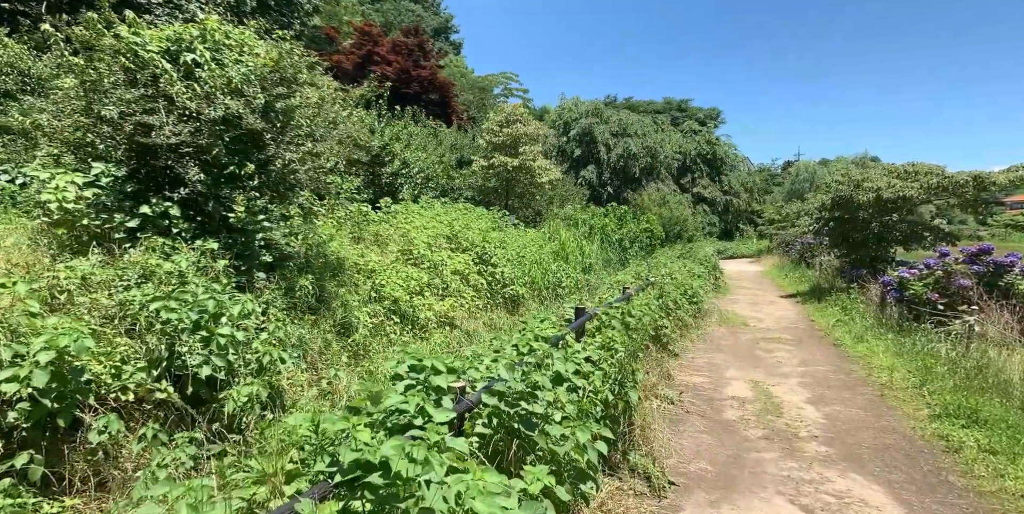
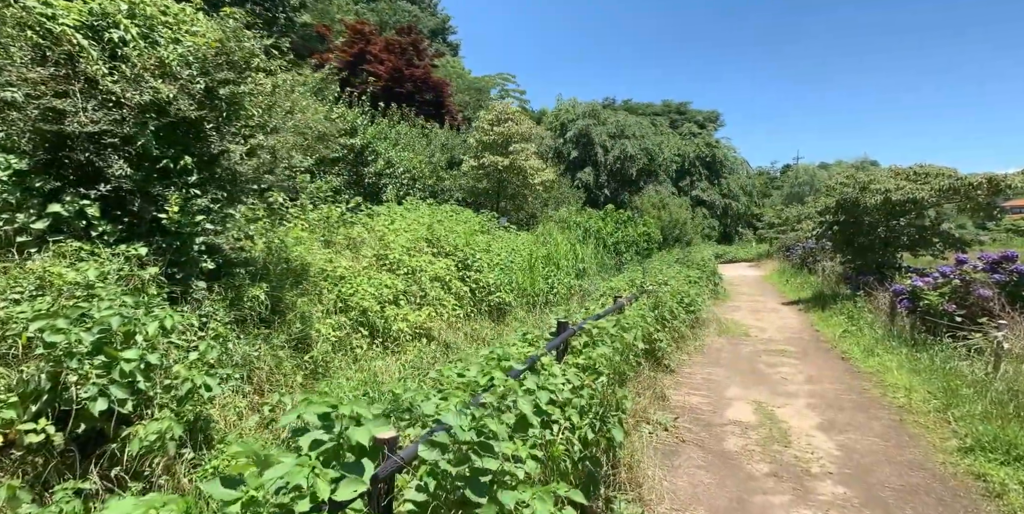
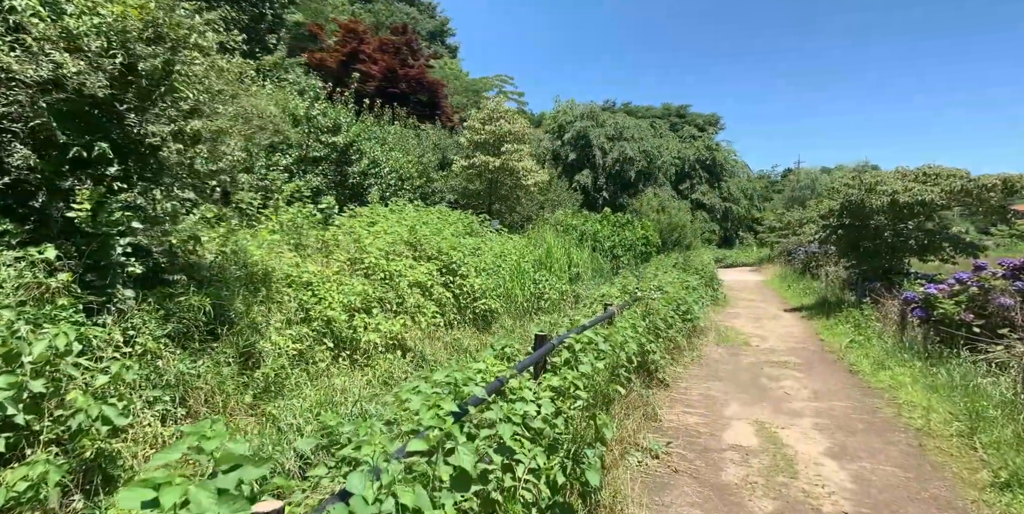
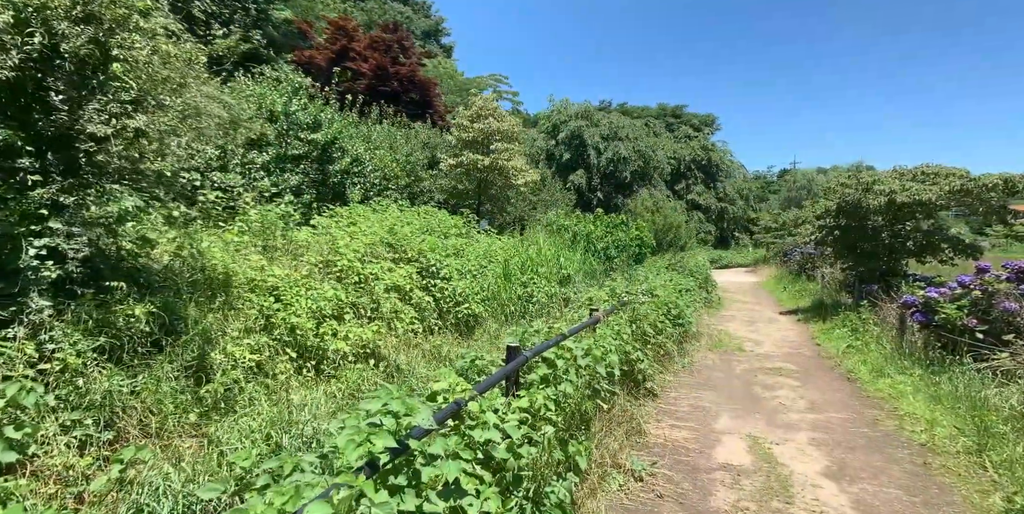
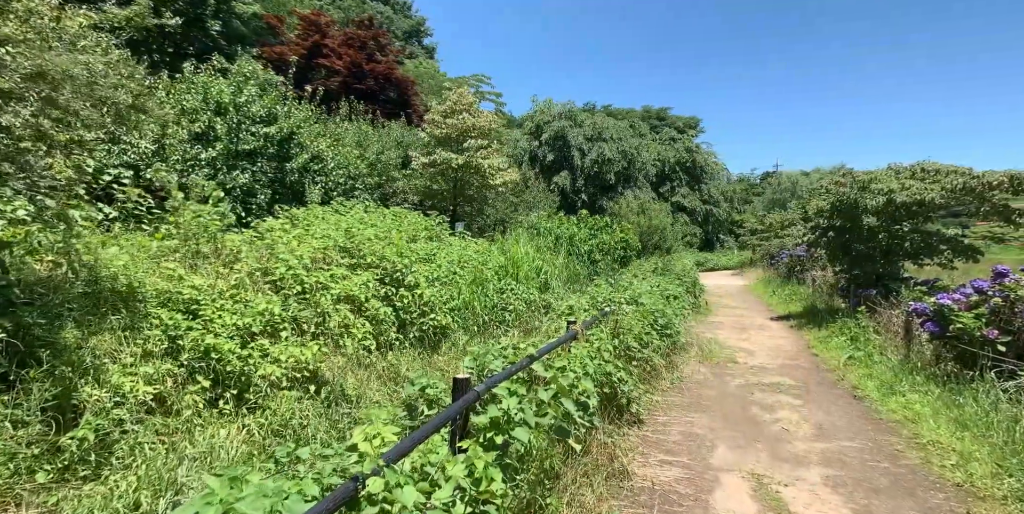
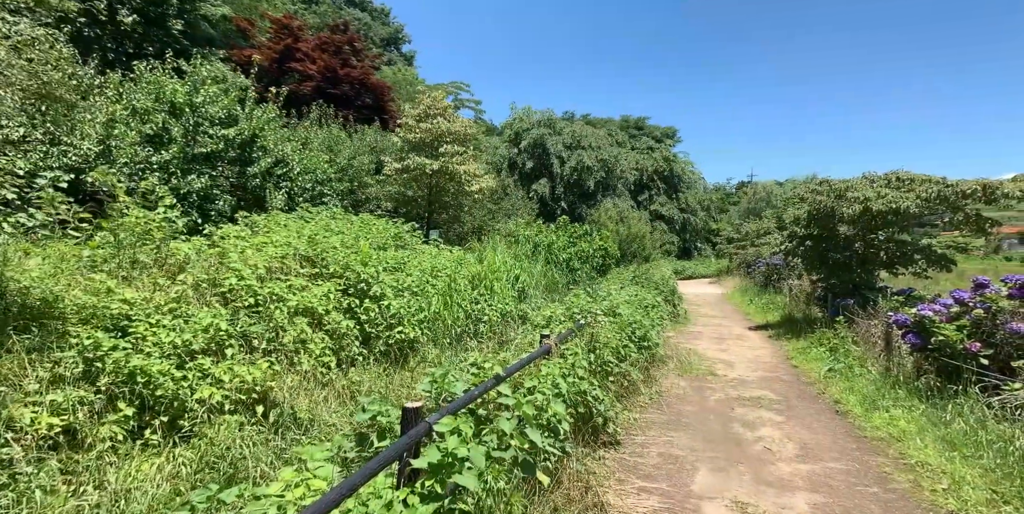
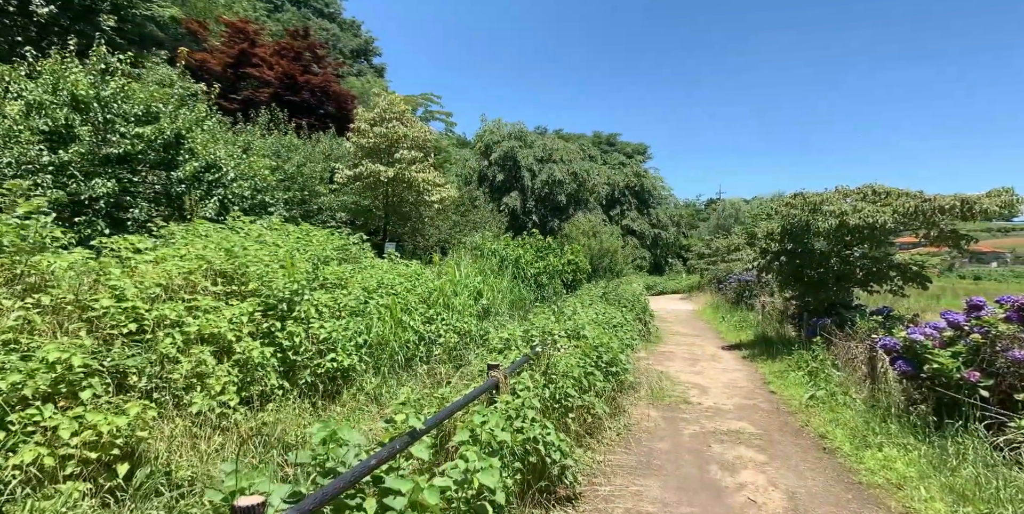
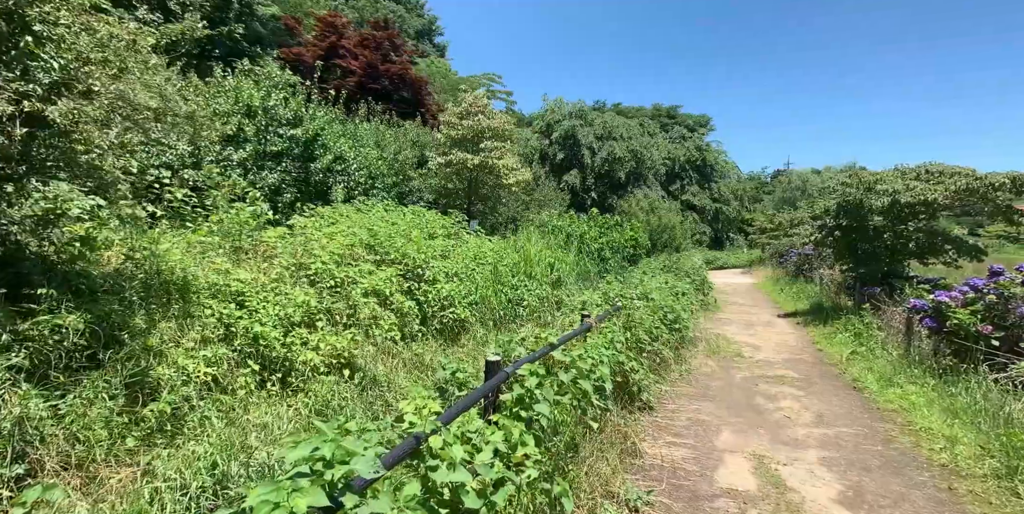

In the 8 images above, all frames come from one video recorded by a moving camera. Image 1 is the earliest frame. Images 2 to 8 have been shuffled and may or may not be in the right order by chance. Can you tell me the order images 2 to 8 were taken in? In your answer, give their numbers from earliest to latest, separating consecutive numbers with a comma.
2, 3, 4, 8, 5, 6, 7
